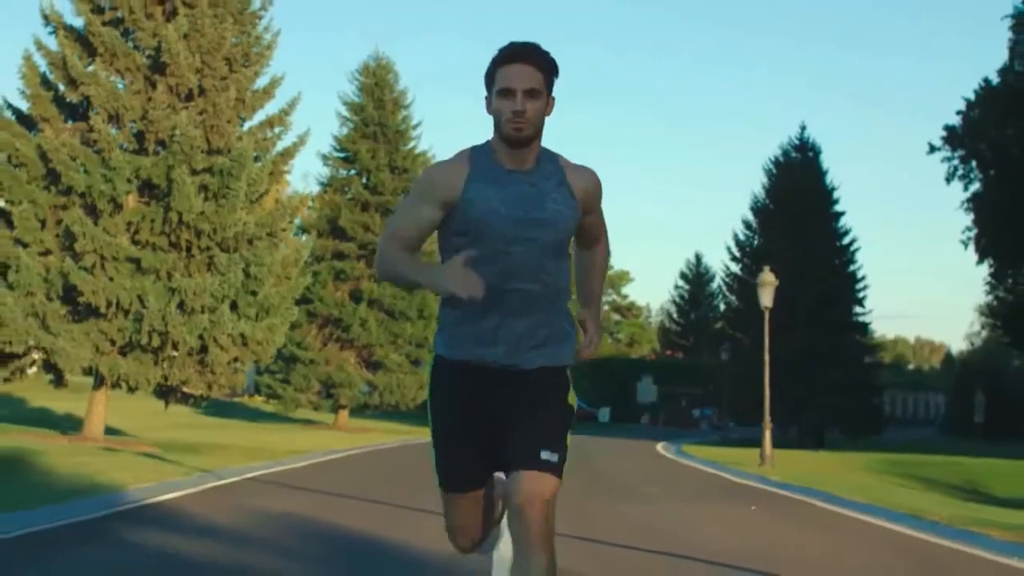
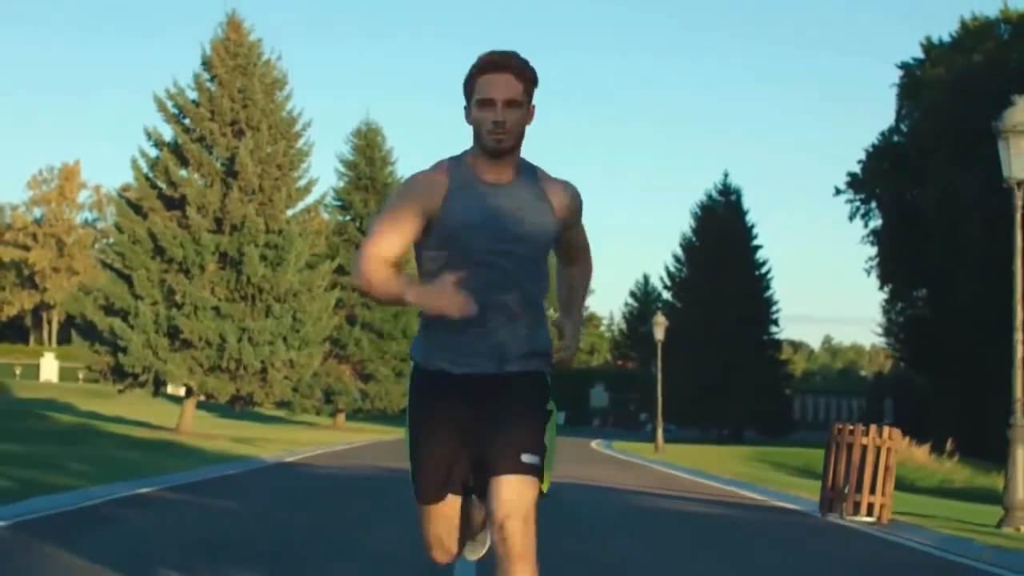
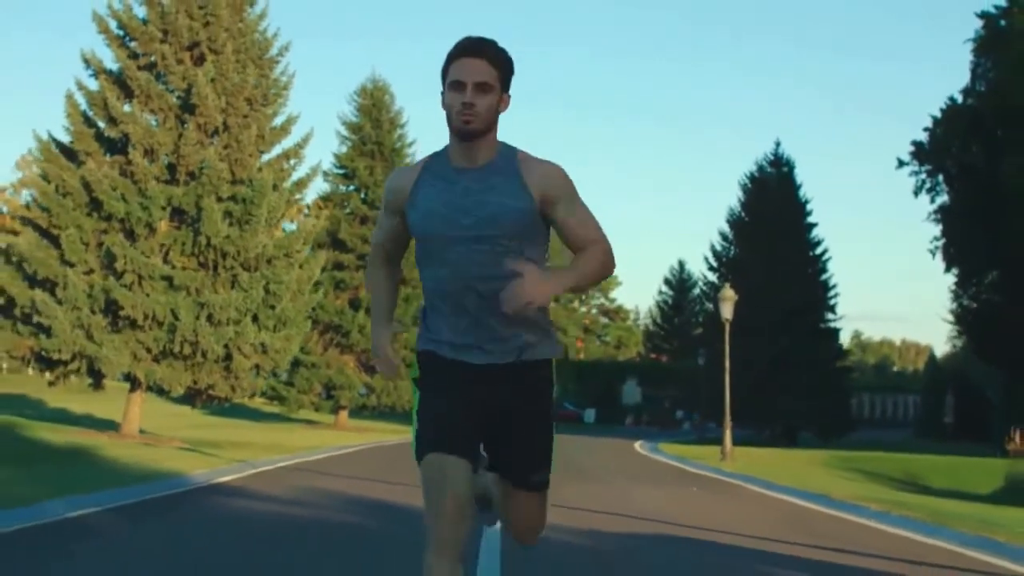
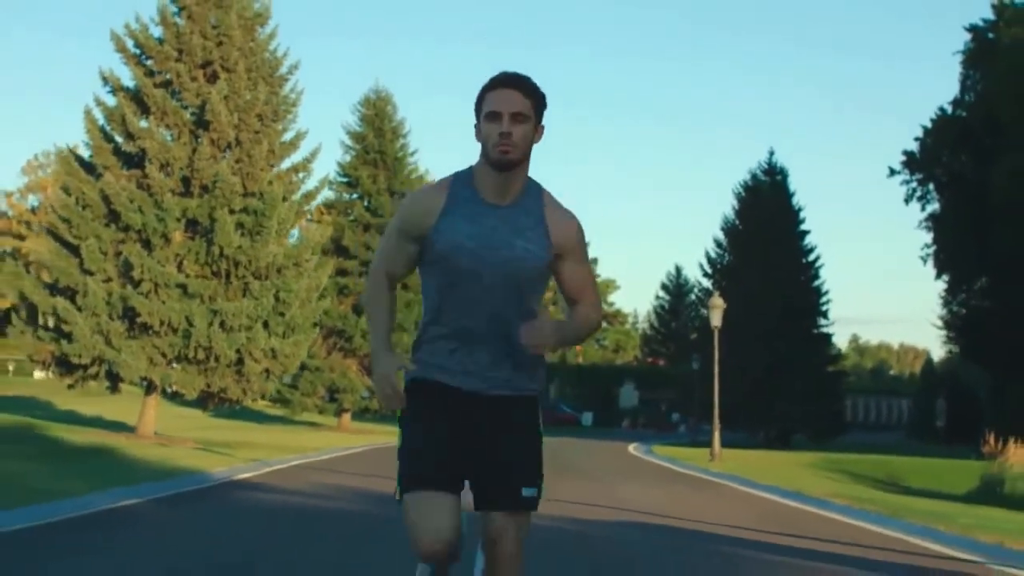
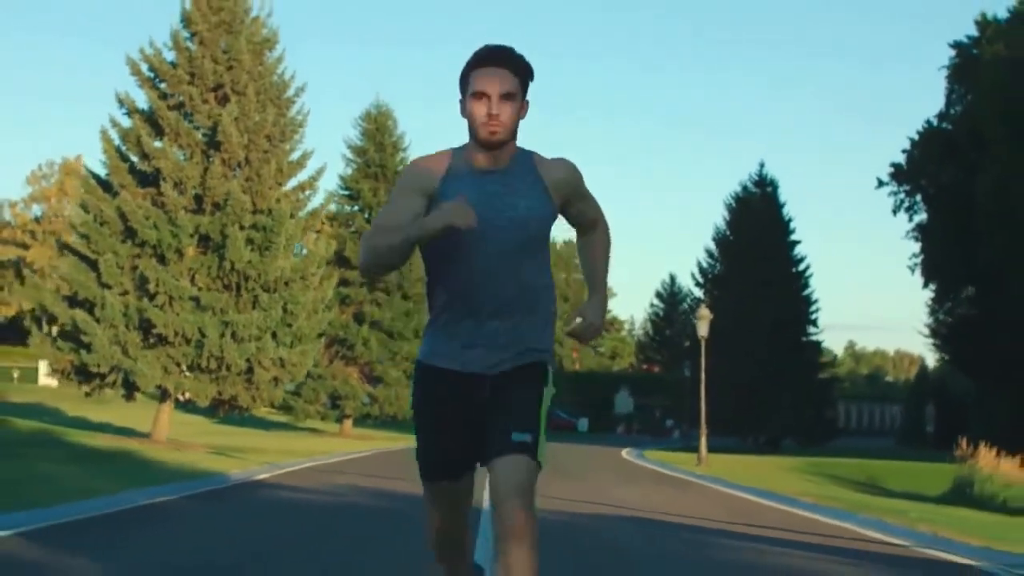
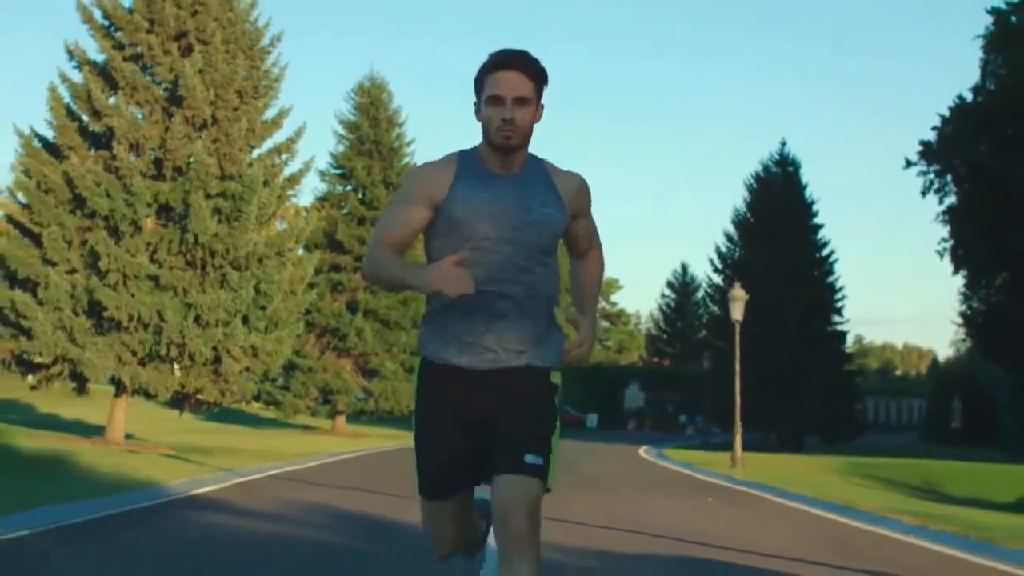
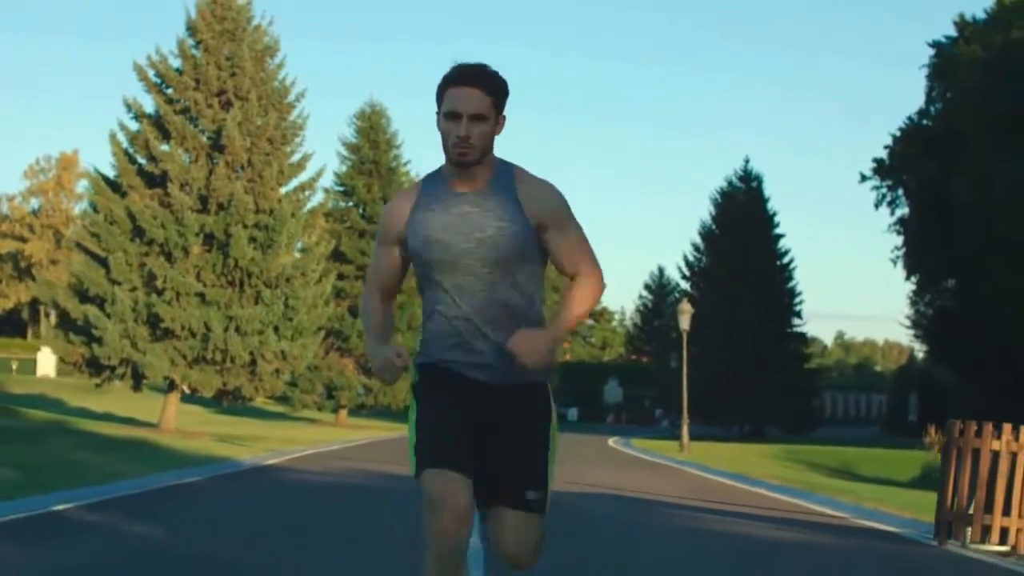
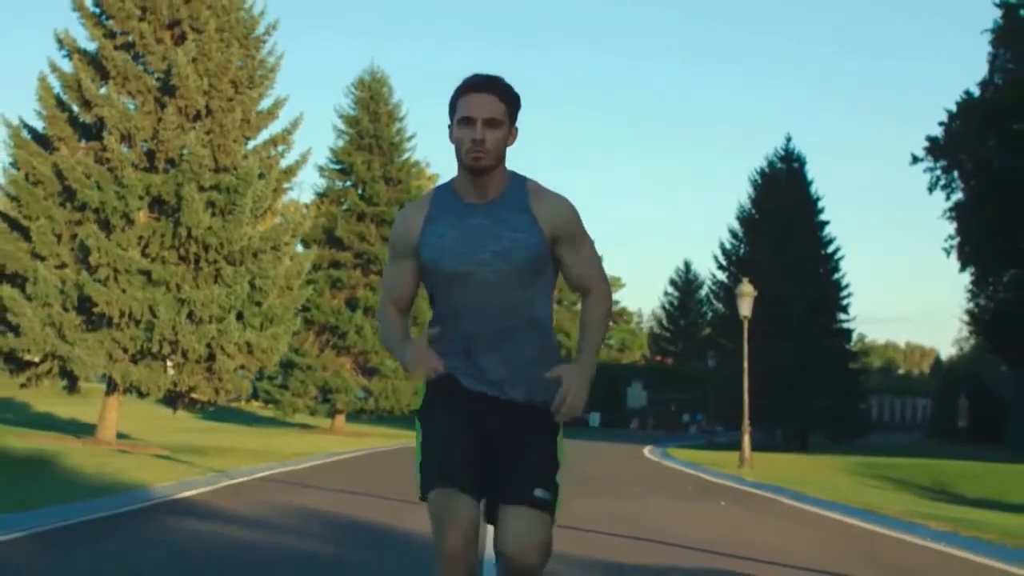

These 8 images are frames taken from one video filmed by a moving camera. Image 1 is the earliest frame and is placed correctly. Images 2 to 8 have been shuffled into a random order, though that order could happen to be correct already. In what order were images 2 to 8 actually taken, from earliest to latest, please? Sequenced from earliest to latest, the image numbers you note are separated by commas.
8, 6, 3, 4, 5, 7, 2
